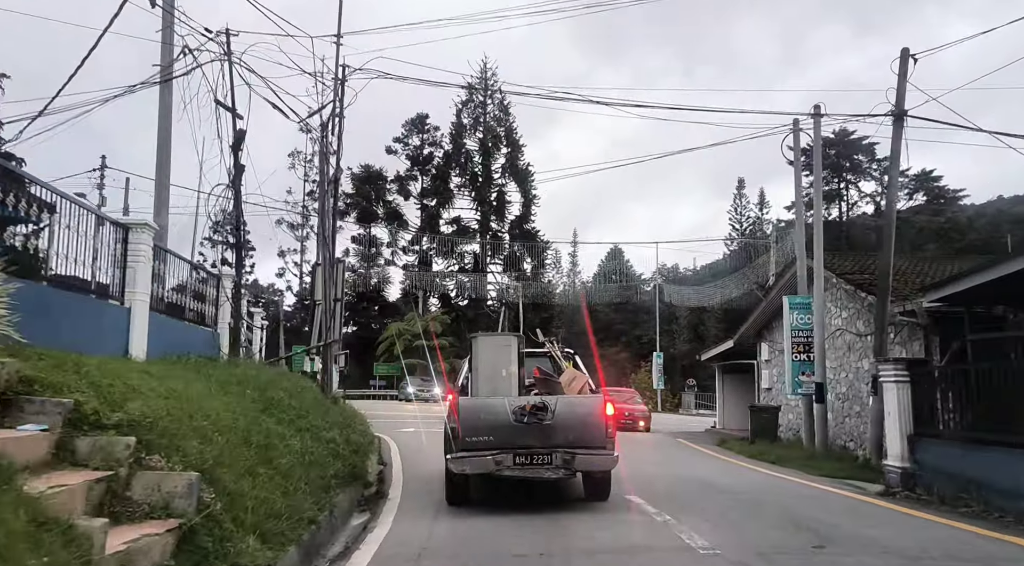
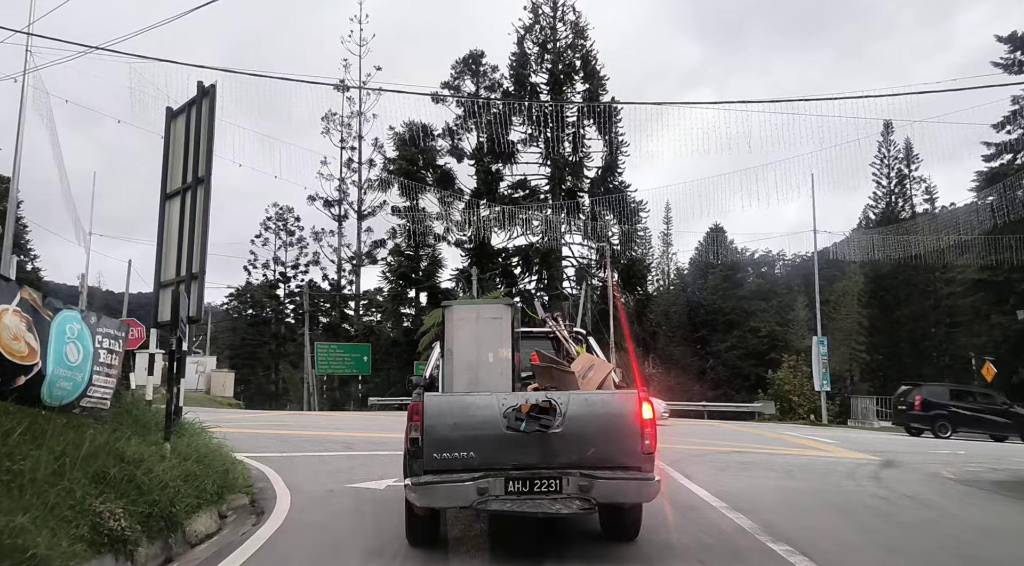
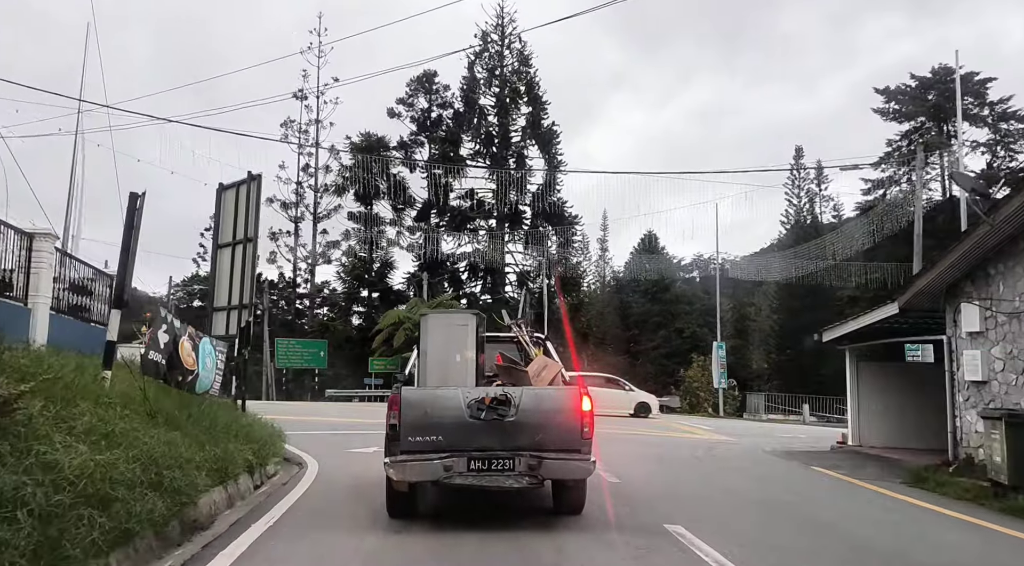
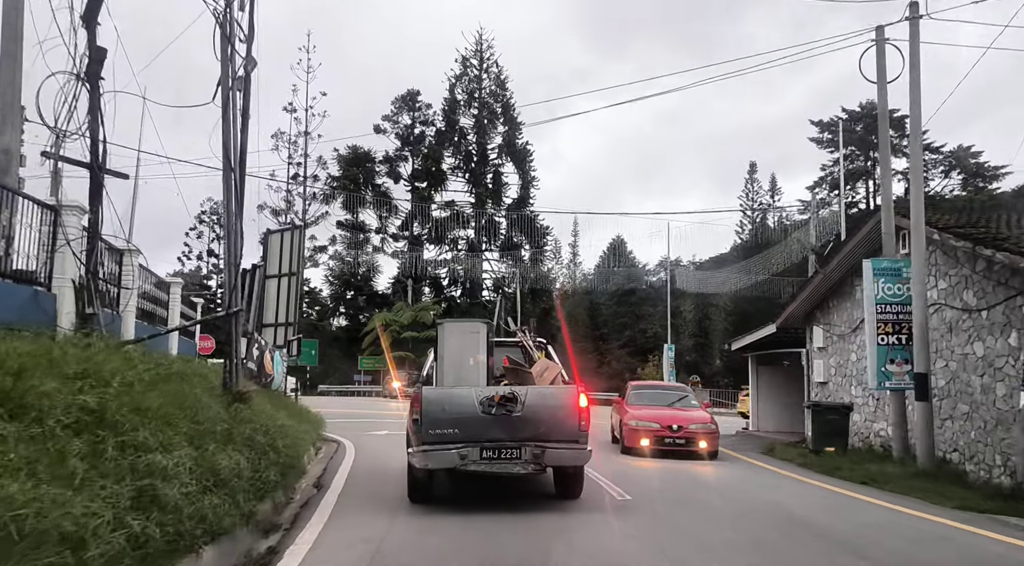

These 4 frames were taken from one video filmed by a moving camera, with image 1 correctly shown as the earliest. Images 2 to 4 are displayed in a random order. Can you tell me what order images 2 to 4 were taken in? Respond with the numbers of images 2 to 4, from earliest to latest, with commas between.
4, 3, 2
